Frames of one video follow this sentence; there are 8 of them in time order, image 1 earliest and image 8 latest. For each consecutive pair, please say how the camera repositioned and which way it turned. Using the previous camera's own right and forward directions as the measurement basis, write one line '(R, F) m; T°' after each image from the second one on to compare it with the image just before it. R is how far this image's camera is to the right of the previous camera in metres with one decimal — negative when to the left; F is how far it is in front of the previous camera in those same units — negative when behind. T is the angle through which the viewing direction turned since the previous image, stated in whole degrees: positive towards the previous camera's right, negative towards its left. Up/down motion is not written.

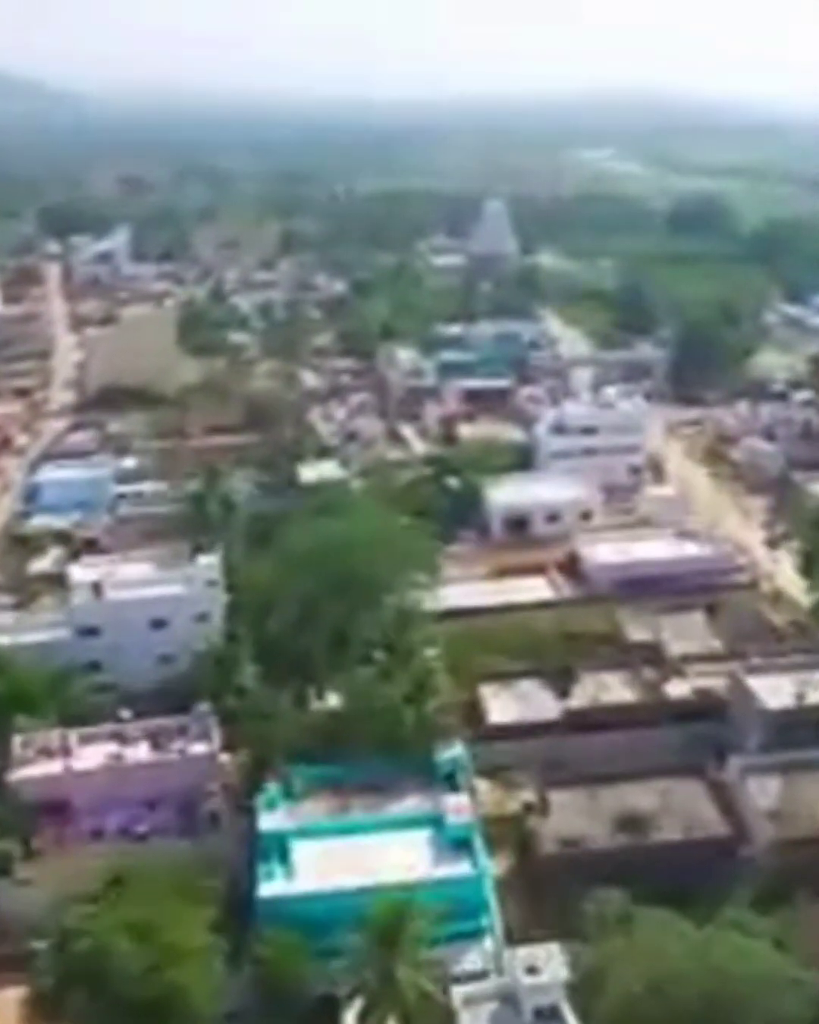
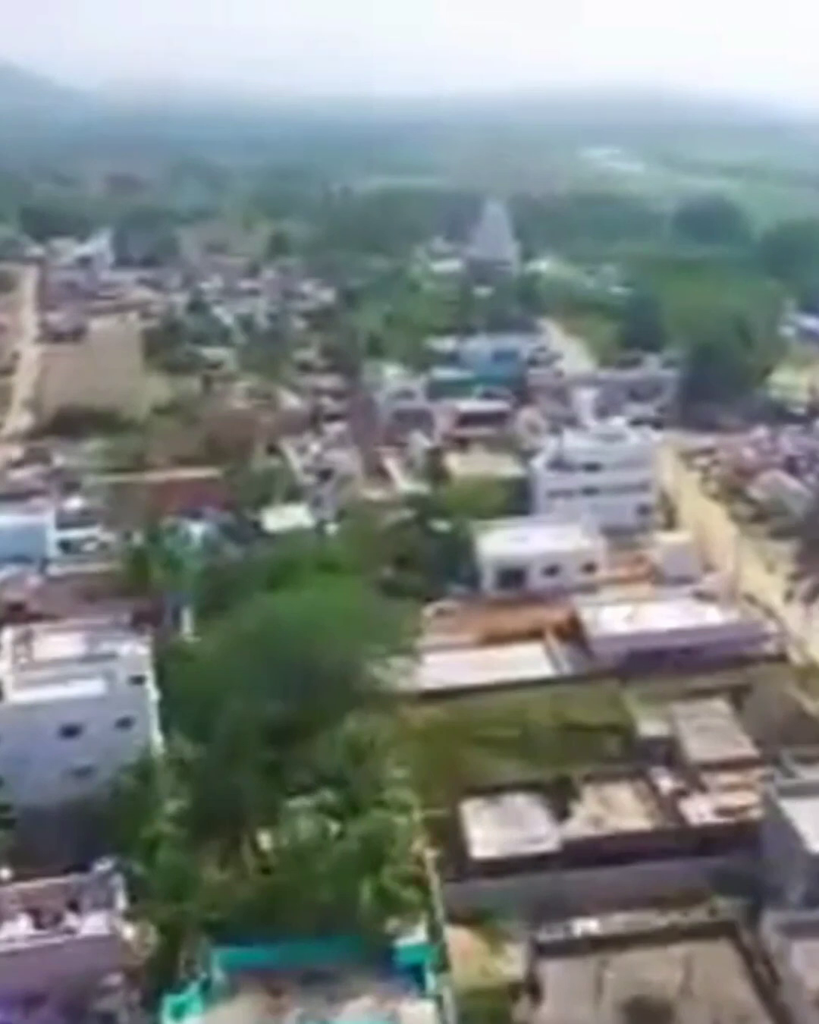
(+0.2, +2.0) m; 0°
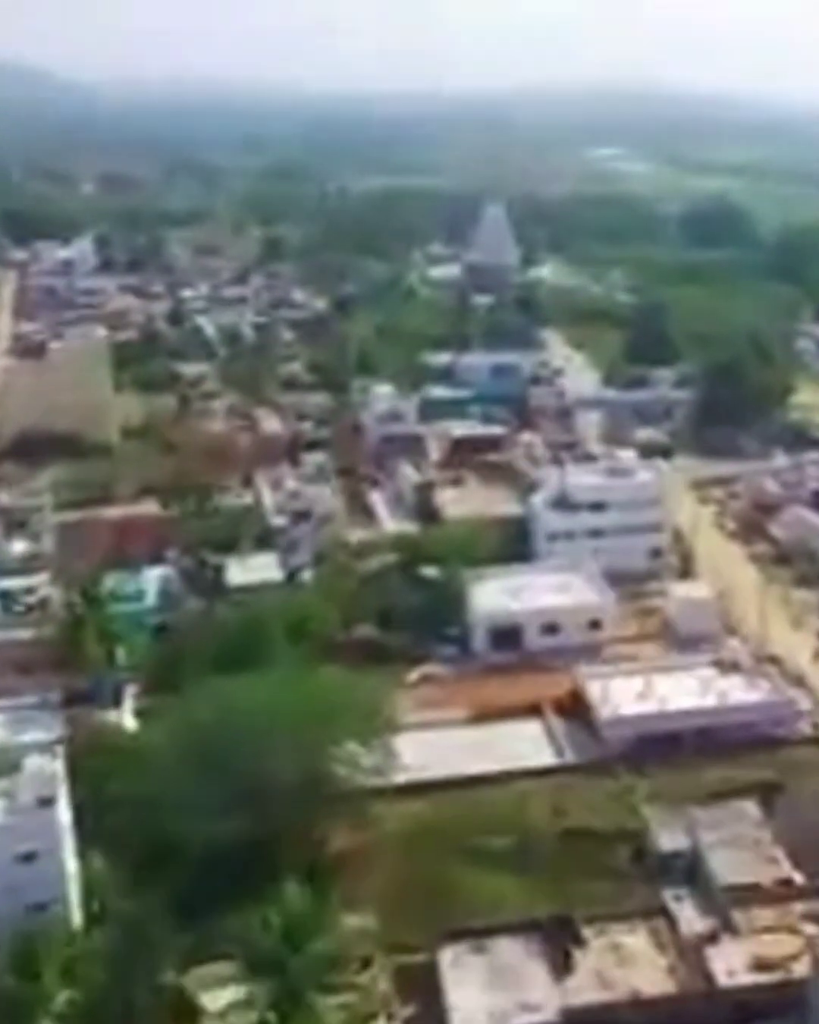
(+0.1, +1.7) m; 0°
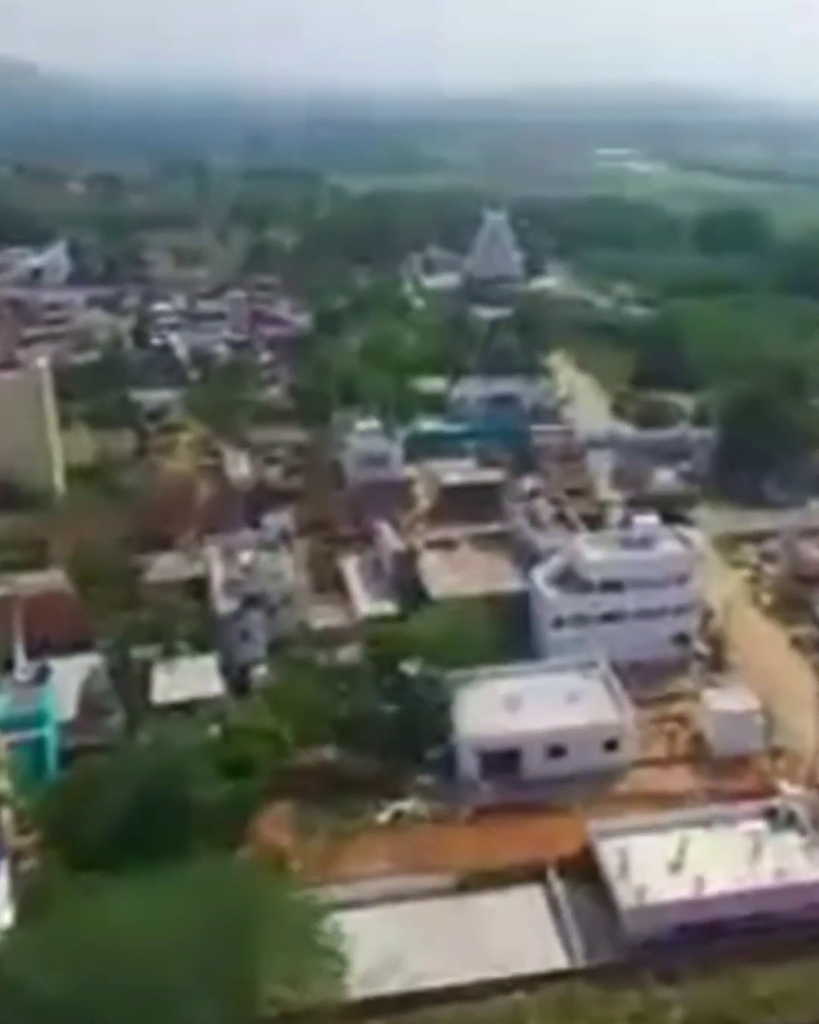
(+0.2, +2.5) m; 0°
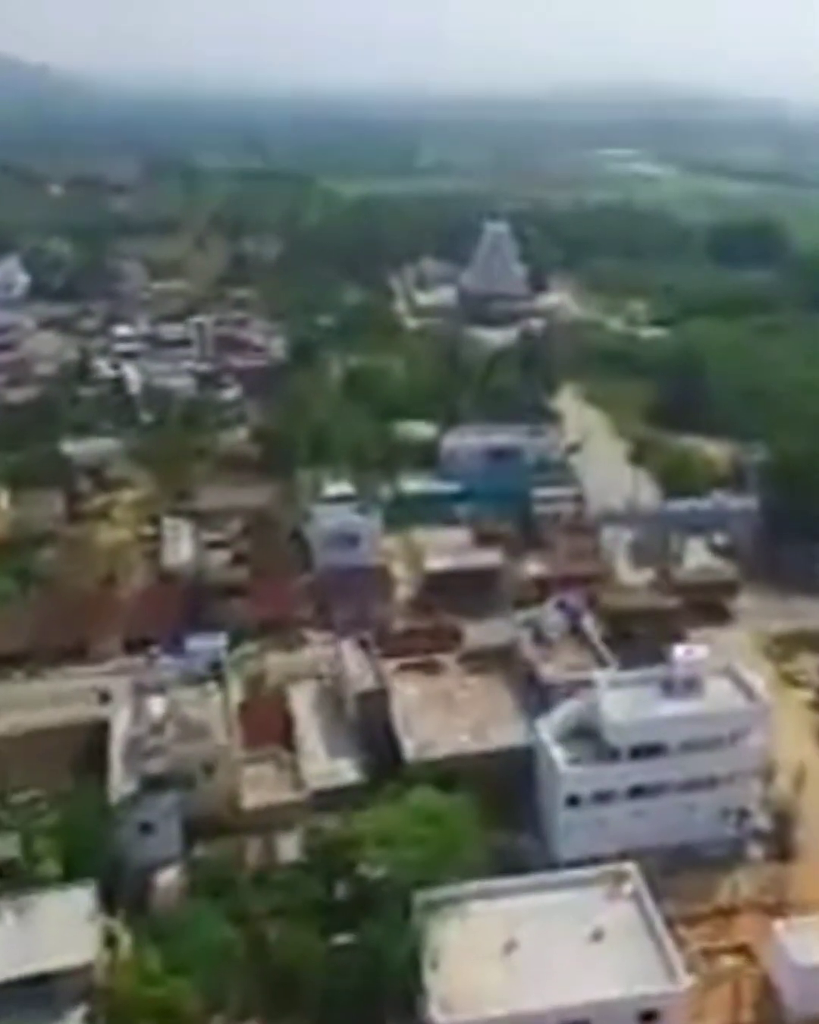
(+0.2, +3.2) m; 0°
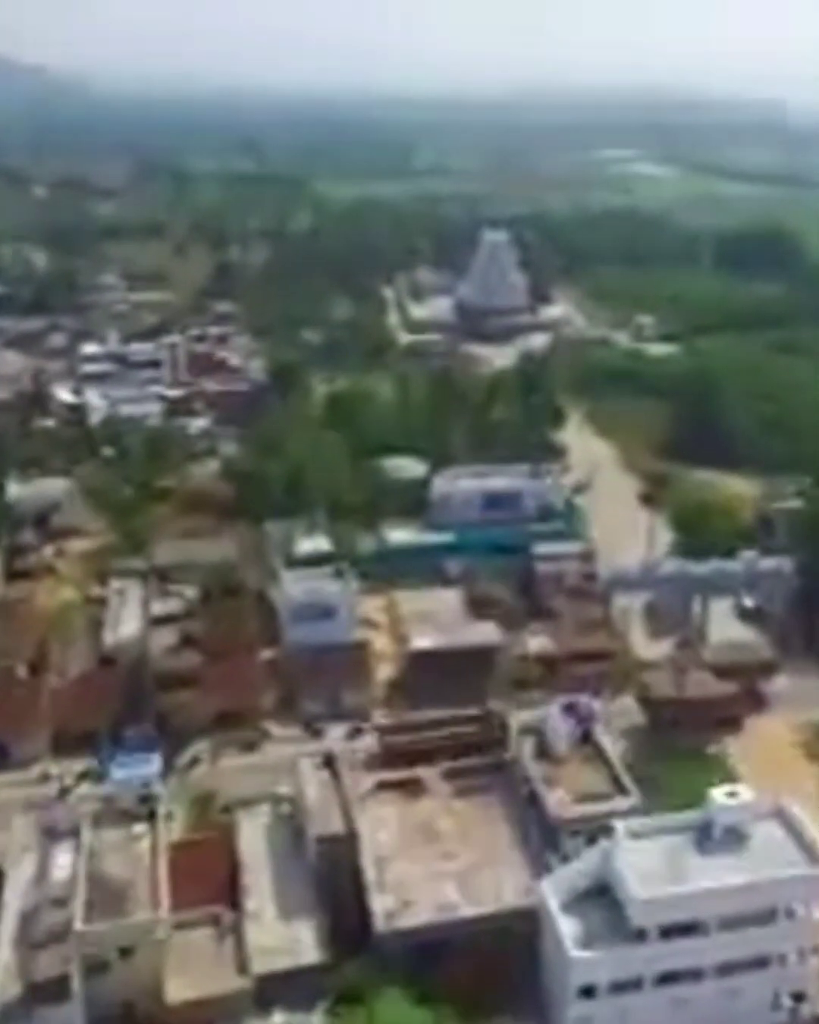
(+0.1, +2.0) m; 0°
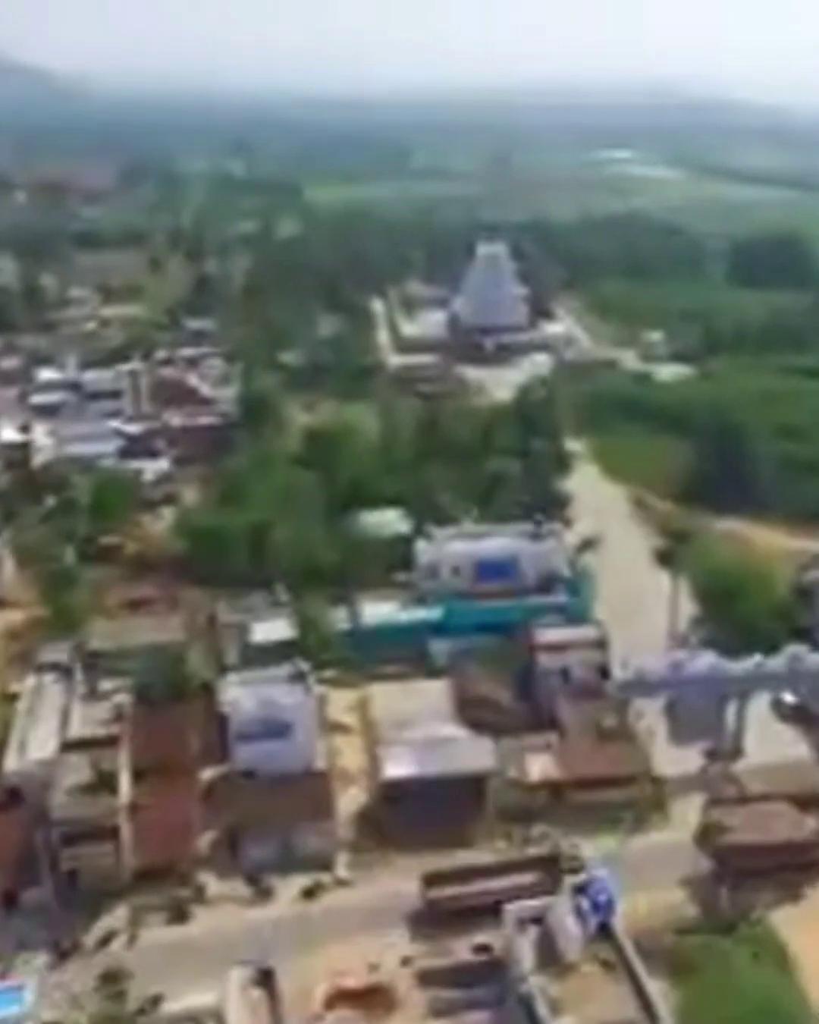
(+0.1, +2.3) m; 0°
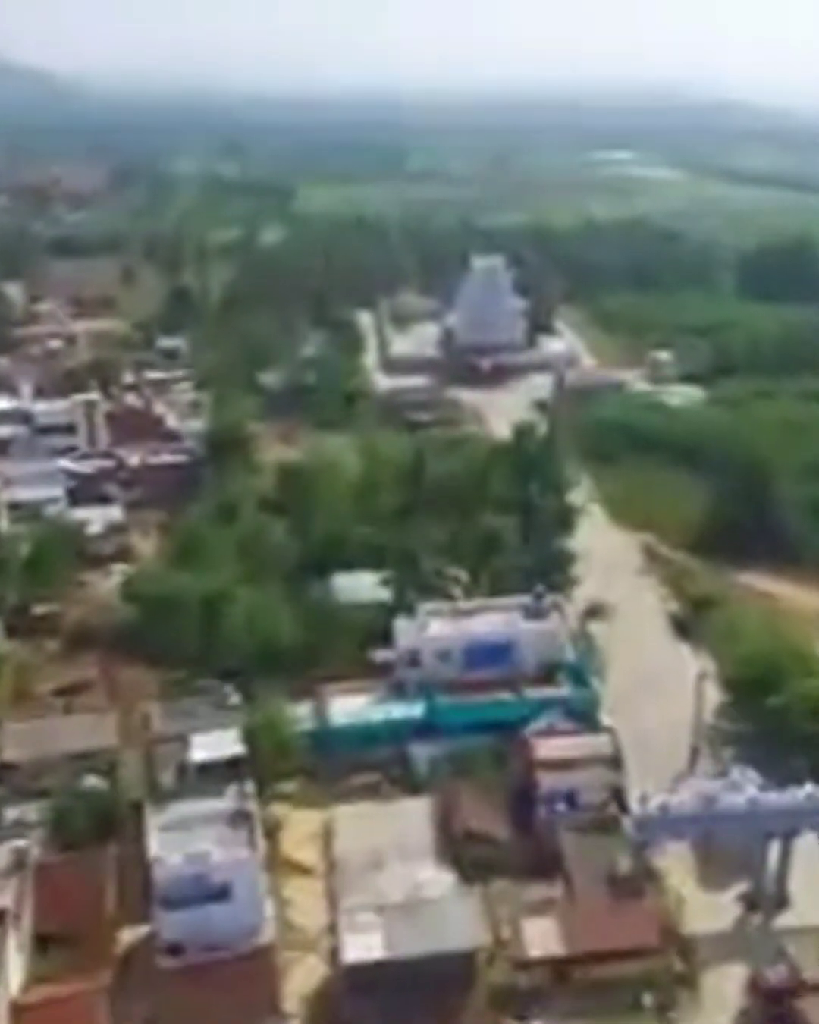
(+0.1, +2.1) m; 0°
